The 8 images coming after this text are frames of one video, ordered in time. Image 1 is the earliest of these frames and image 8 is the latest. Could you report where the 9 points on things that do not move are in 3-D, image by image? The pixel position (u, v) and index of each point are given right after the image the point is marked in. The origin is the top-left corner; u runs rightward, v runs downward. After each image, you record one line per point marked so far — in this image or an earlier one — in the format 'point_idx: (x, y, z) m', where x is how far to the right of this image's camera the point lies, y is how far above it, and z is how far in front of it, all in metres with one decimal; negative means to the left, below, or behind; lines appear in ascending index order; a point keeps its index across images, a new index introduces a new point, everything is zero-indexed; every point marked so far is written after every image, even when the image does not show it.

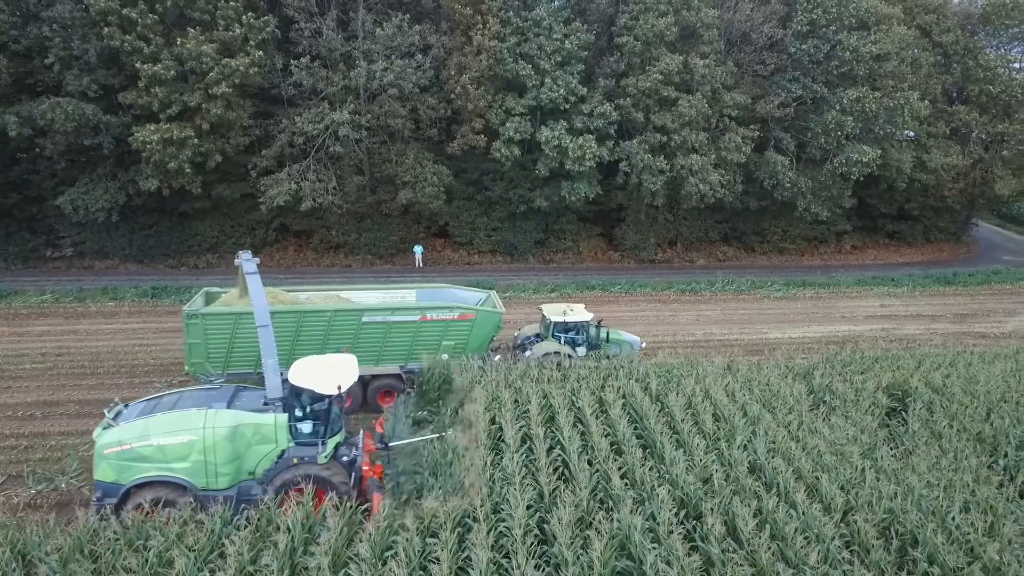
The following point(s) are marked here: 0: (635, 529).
0: (+1.3, -2.5, +6.3) m
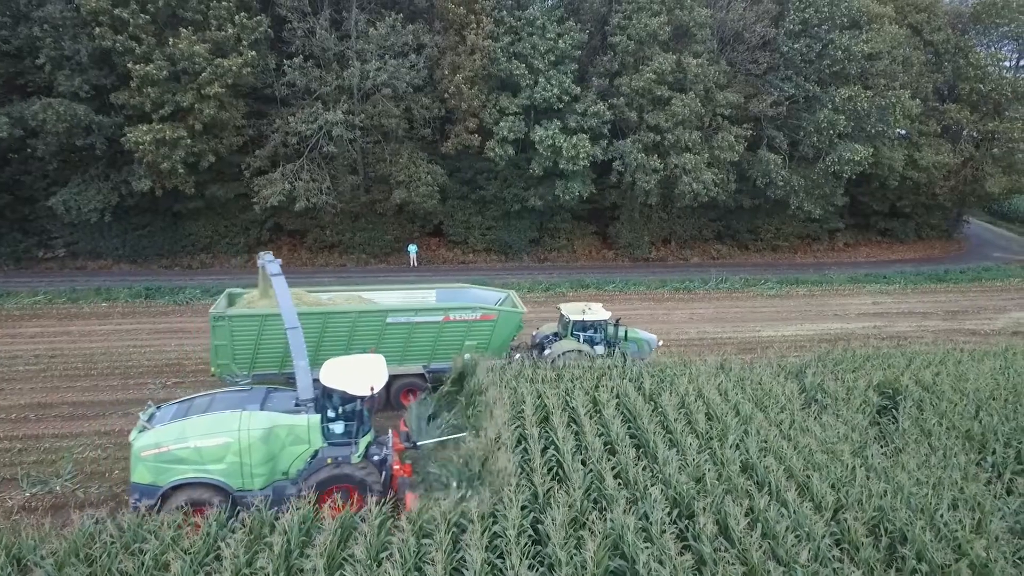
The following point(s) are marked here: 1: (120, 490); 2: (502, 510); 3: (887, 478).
0: (+1.2, -2.5, +6.3) m
1: (-5.6, -2.9, +8.6) m
2: (-0.1, -2.4, +6.6) m
3: (+4.7, -2.4, +7.6) m
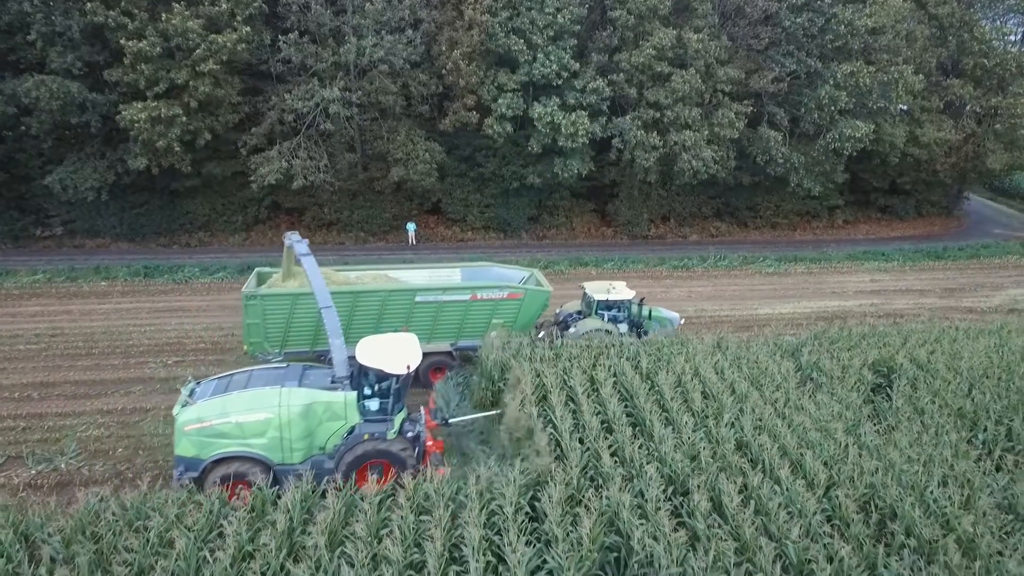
0: (+1.2, -2.3, +6.5) m
1: (-5.6, -2.6, +8.8) m
2: (-0.1, -2.2, +6.7) m
3: (+4.7, -2.1, +7.7) m
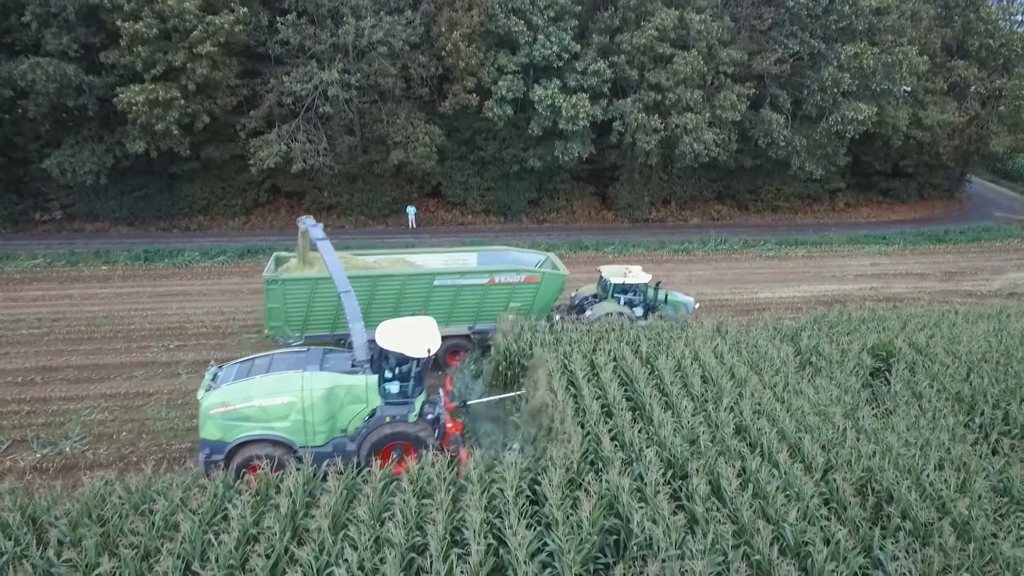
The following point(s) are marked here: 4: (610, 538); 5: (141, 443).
0: (+1.2, -2.2, +6.5) m
1: (-5.6, -2.4, +8.9) m
2: (-0.1, -2.0, +6.8) m
3: (+4.7, -1.9, +7.8) m
4: (+1.0, -2.6, +6.2) m
5: (-5.6, -2.3, +9.1) m
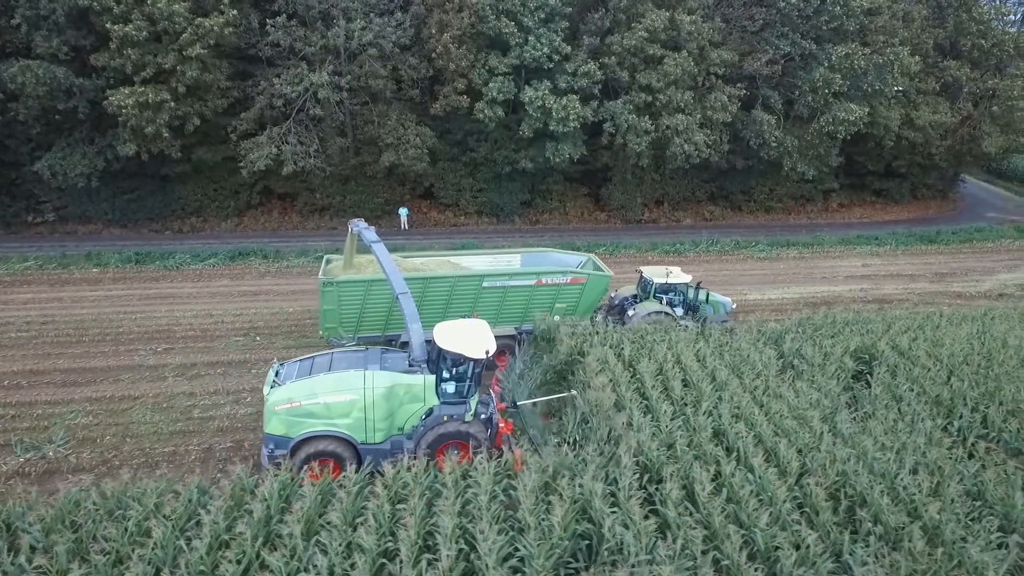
0: (+0.9, -2.2, +6.6) m
1: (-5.9, -2.5, +8.9) m
2: (-0.4, -2.1, +6.9) m
3: (+4.4, -2.0, +7.8) m
4: (+0.7, -2.6, +6.3) m
5: (-5.8, -2.4, +9.2) m
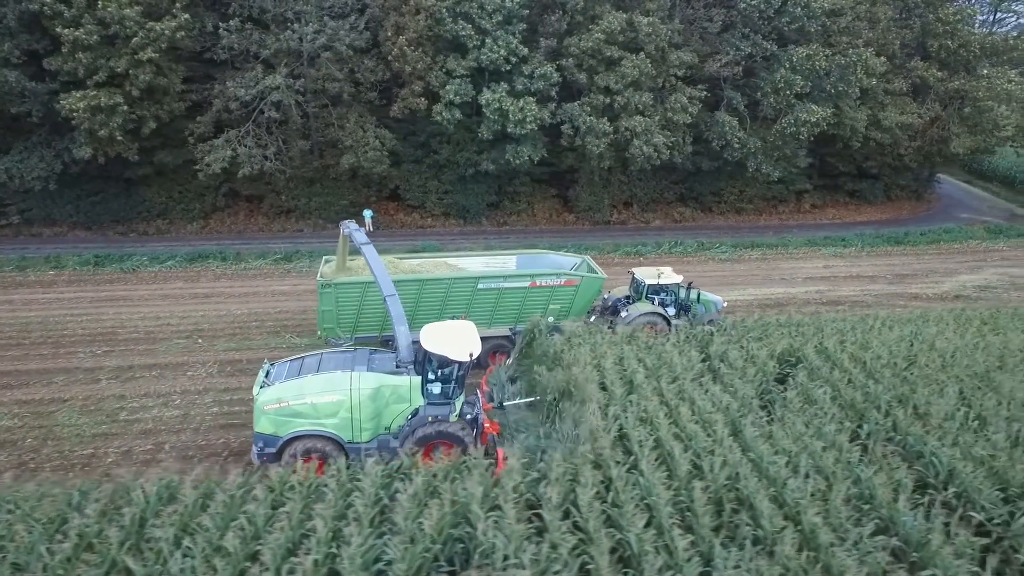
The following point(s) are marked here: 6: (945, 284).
0: (-0.4, -2.3, +6.6) m
1: (-7.2, -2.5, +9.0) m
2: (-1.7, -2.2, +6.9) m
3: (+3.1, -2.1, +7.9) m
4: (-0.6, -2.7, +6.3) m
5: (-7.1, -2.5, +9.2) m
6: (+12.7, +0.1, +17.8) m
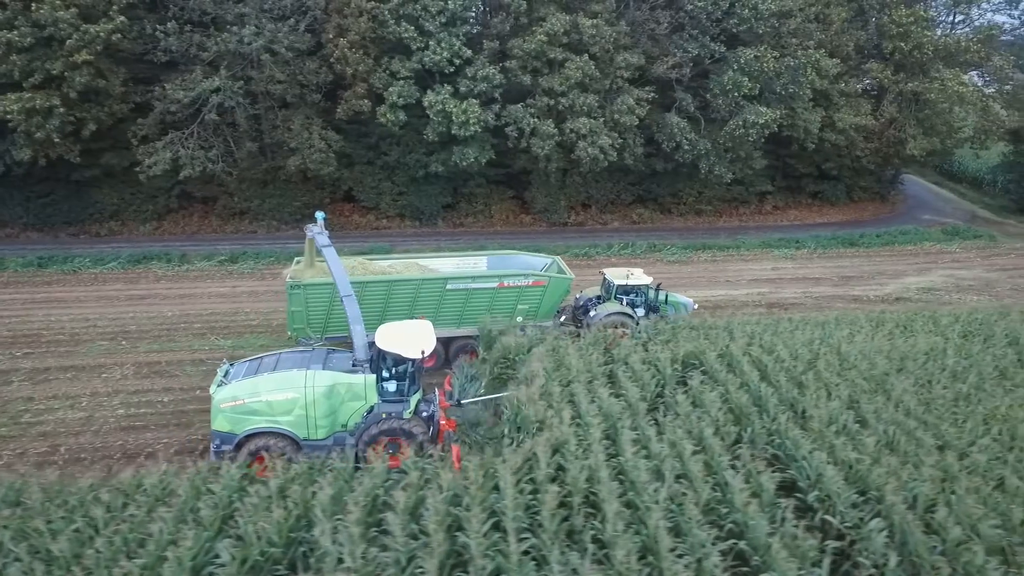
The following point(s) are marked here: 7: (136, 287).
0: (-2.1, -2.3, +6.6) m
1: (-8.8, -2.6, +9.0) m
2: (-3.4, -2.2, +6.9) m
3: (+1.4, -2.1, +7.9) m
4: (-2.2, -2.7, +6.3) m
5: (-8.8, -2.5, +9.3) m
6: (+11.1, +0.1, +17.8) m
7: (-10.0, 0.0, +16.2) m
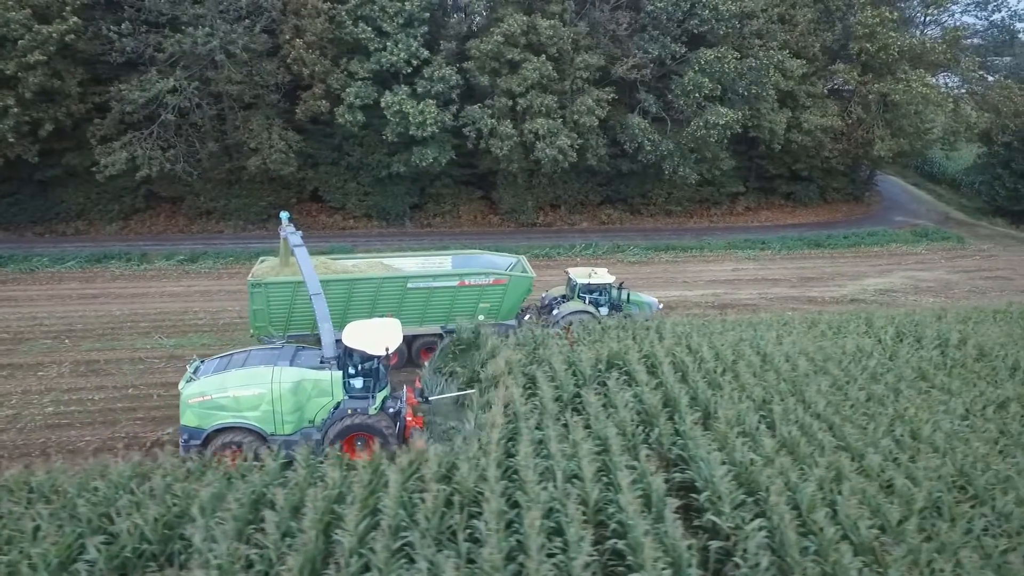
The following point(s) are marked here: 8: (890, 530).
0: (-3.4, -2.3, +6.7) m
1: (-10.1, -2.5, +9.1) m
2: (-4.7, -2.2, +7.0) m
3: (+0.1, -2.1, +7.9) m
4: (-3.6, -2.7, +6.4) m
5: (-10.1, -2.5, +9.3) m
6: (+9.8, 0.0, +17.8) m
7: (-11.2, +0.1, +16.2) m
8: (+4.0, -2.6, +6.5) m
